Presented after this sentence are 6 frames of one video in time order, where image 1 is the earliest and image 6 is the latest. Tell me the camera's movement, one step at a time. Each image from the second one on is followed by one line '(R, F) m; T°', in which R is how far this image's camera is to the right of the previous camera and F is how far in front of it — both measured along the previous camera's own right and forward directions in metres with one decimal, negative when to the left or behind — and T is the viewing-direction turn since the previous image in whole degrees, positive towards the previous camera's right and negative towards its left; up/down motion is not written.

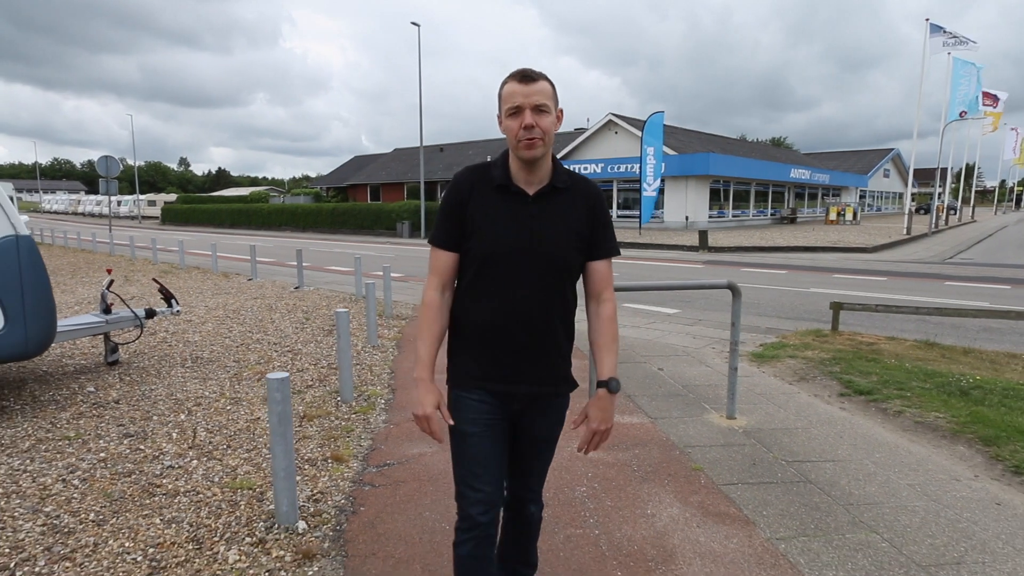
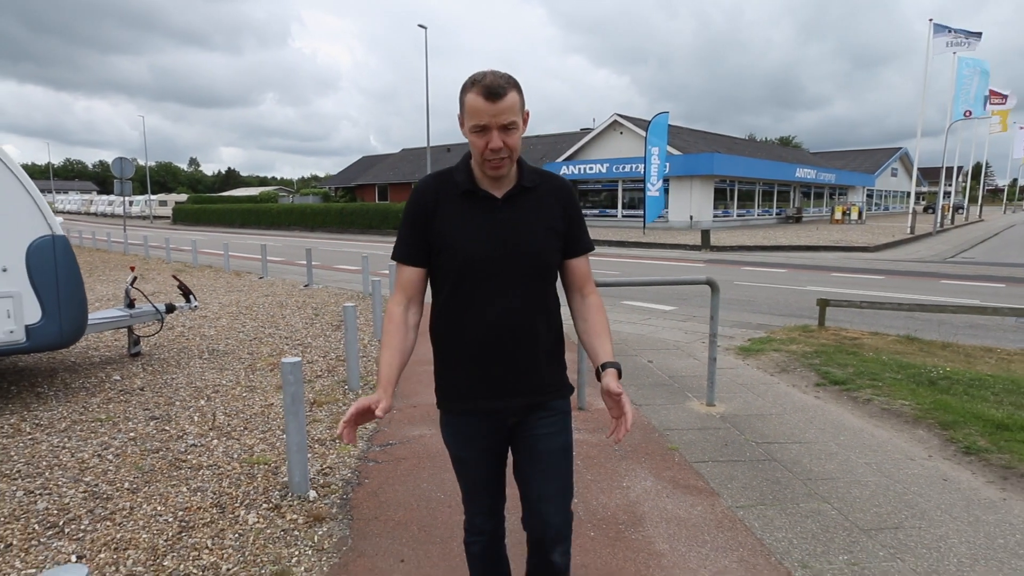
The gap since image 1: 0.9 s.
(+0.1, -0.4) m; -1°
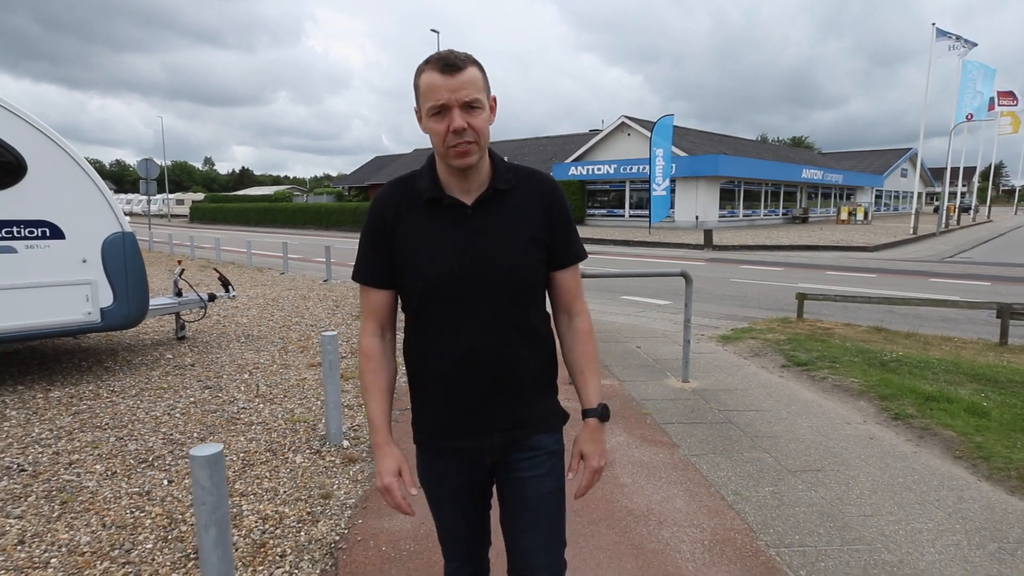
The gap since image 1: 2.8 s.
(+0.1, -0.8) m; -1°
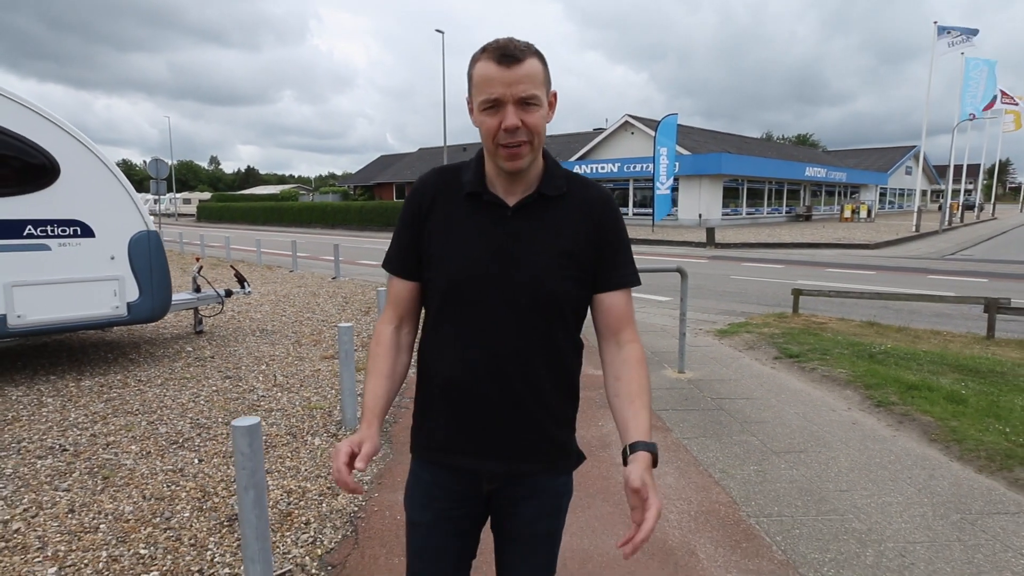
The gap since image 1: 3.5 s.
(0.0, -0.3) m; 0°
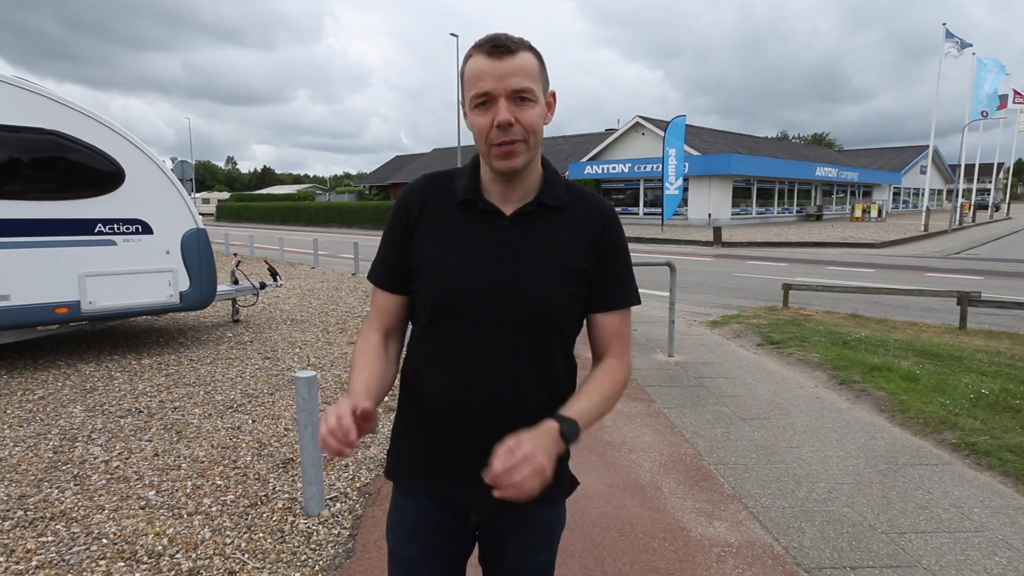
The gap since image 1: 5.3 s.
(+0.1, -0.7) m; -1°
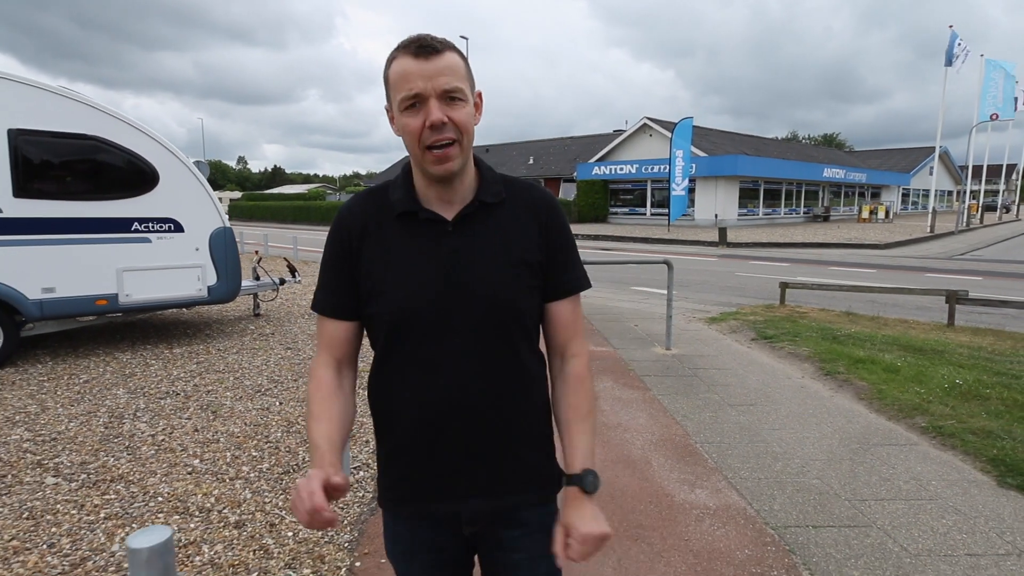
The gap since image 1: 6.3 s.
(0.0, -0.4) m; -1°
